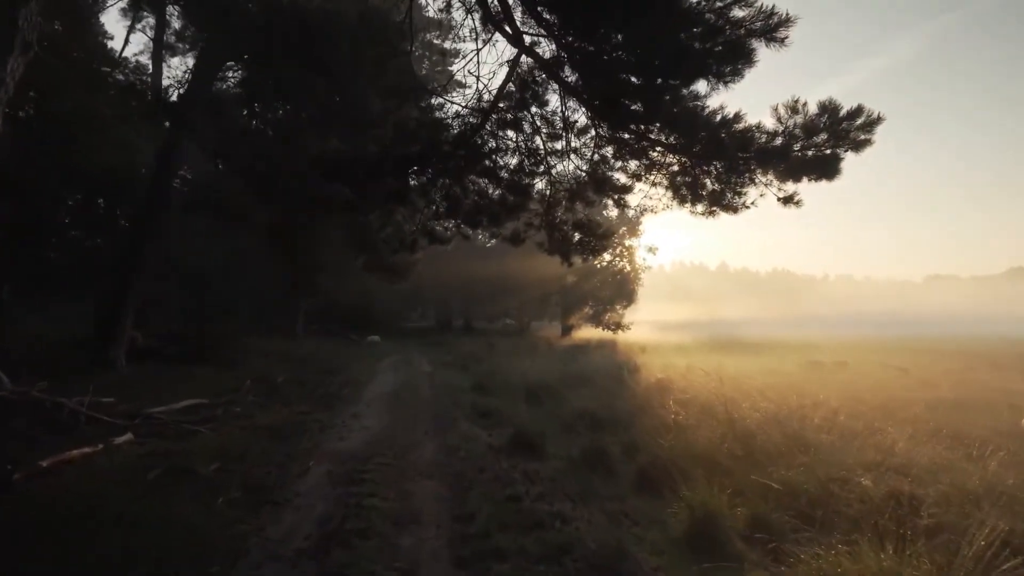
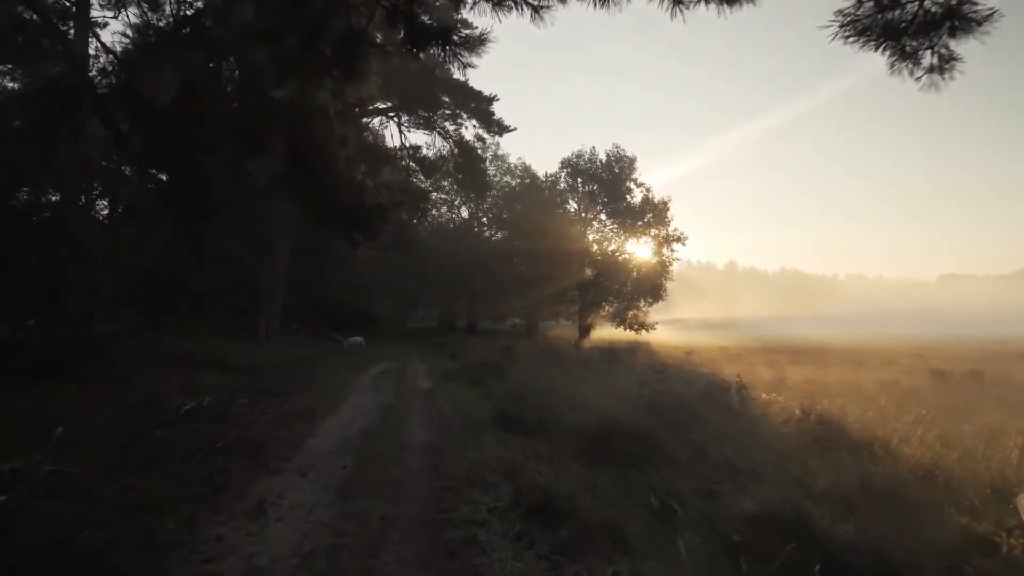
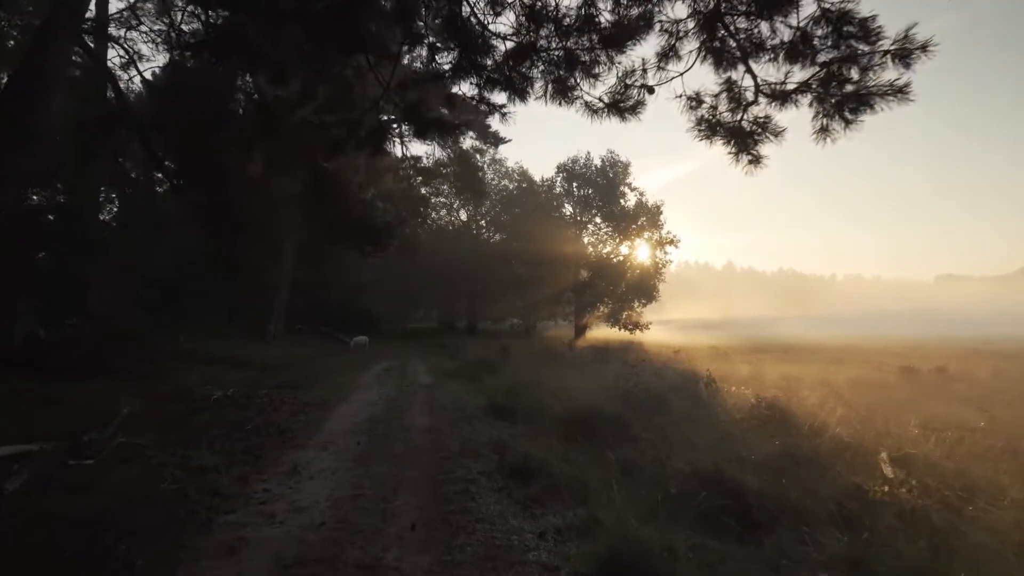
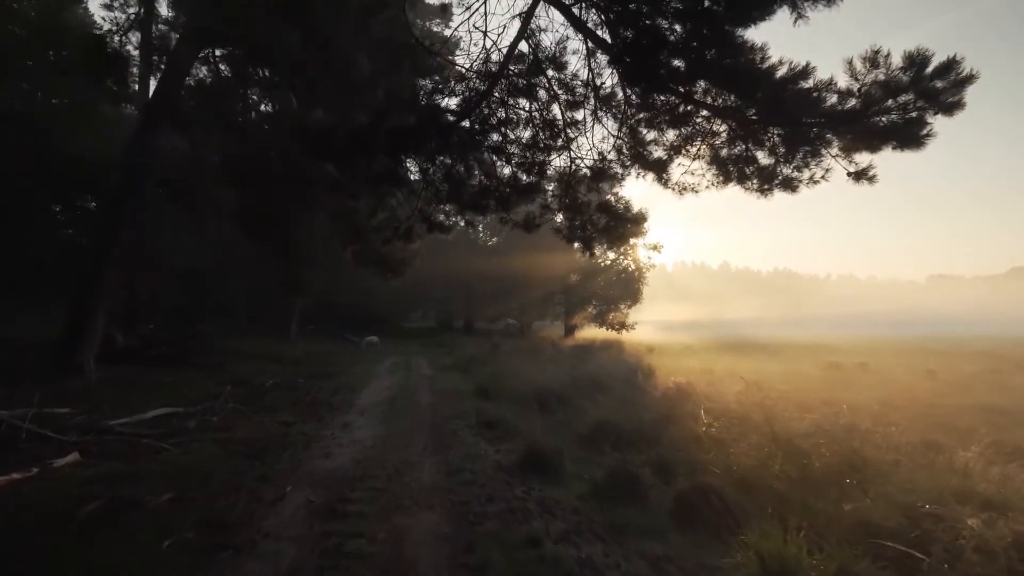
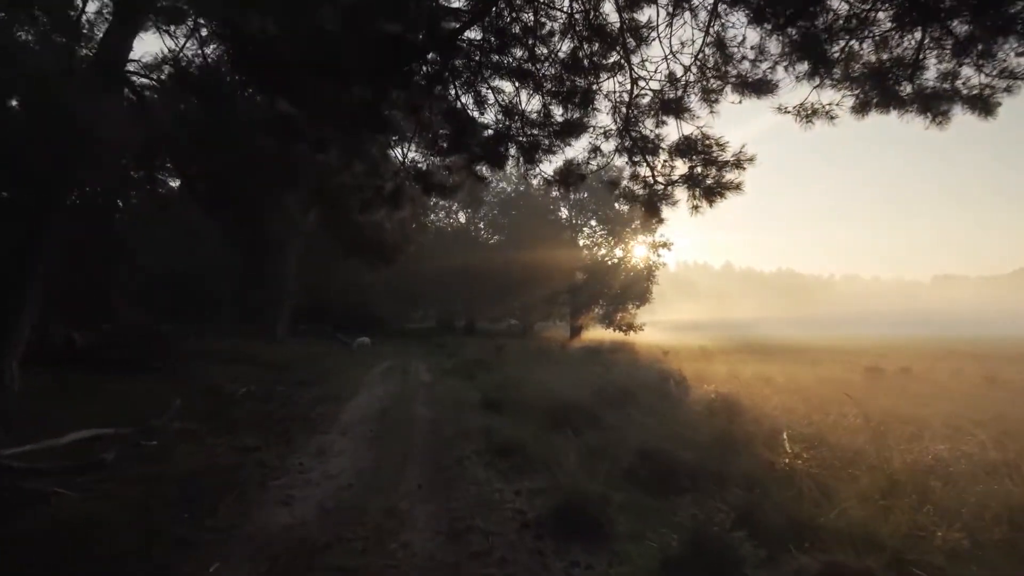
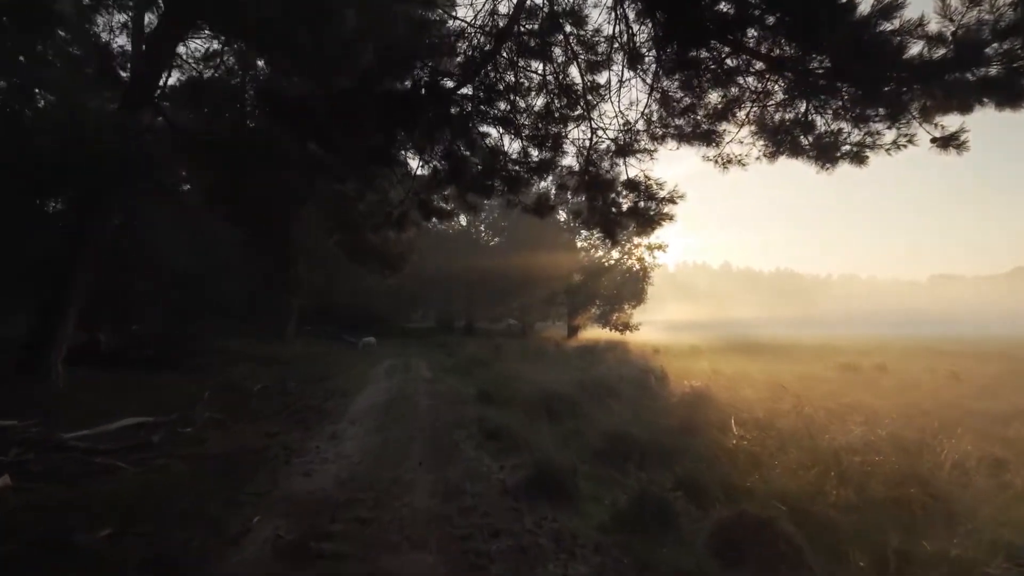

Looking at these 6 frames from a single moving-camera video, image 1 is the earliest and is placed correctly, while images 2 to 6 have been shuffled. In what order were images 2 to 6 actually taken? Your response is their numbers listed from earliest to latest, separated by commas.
4, 6, 5, 3, 2
